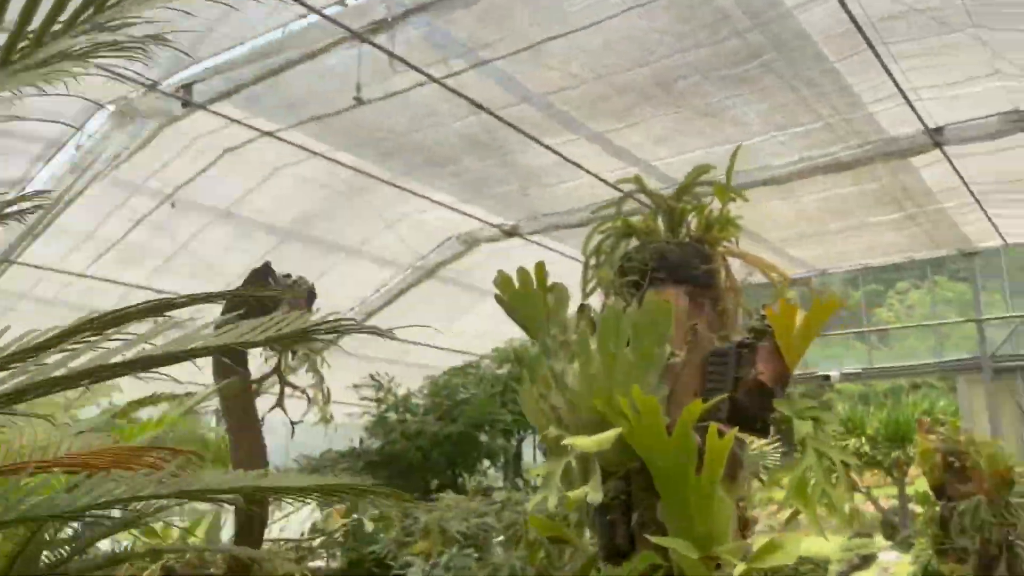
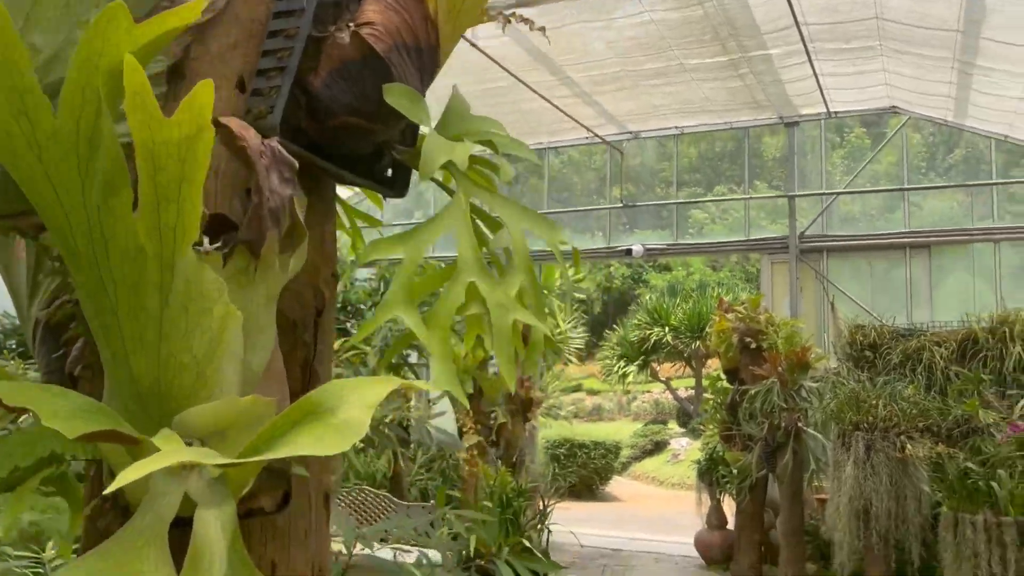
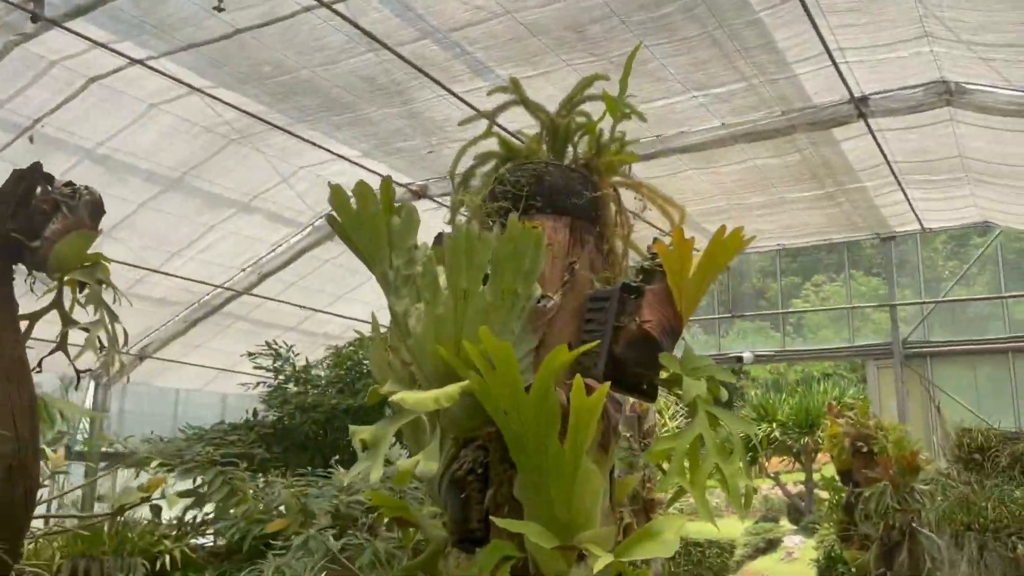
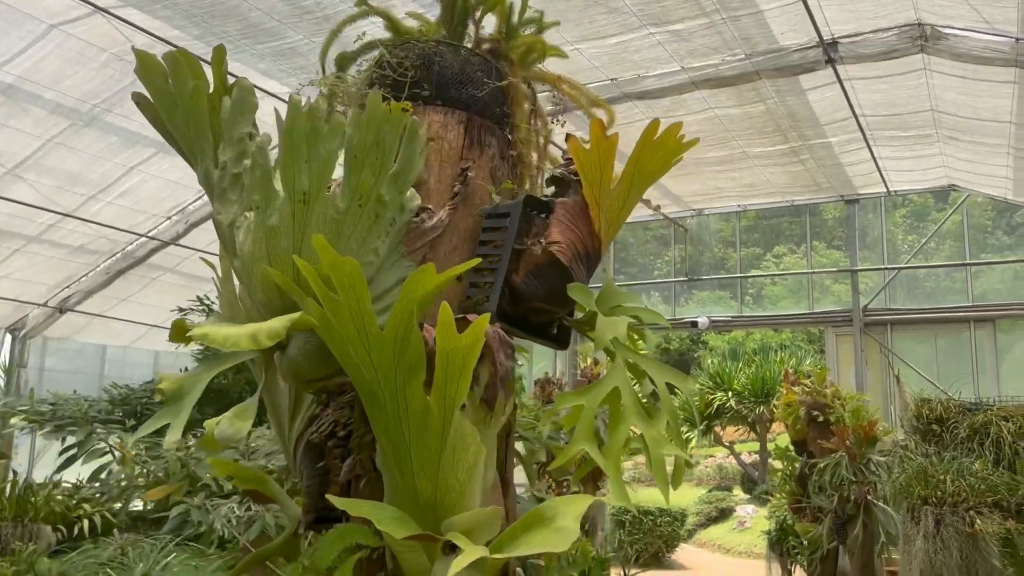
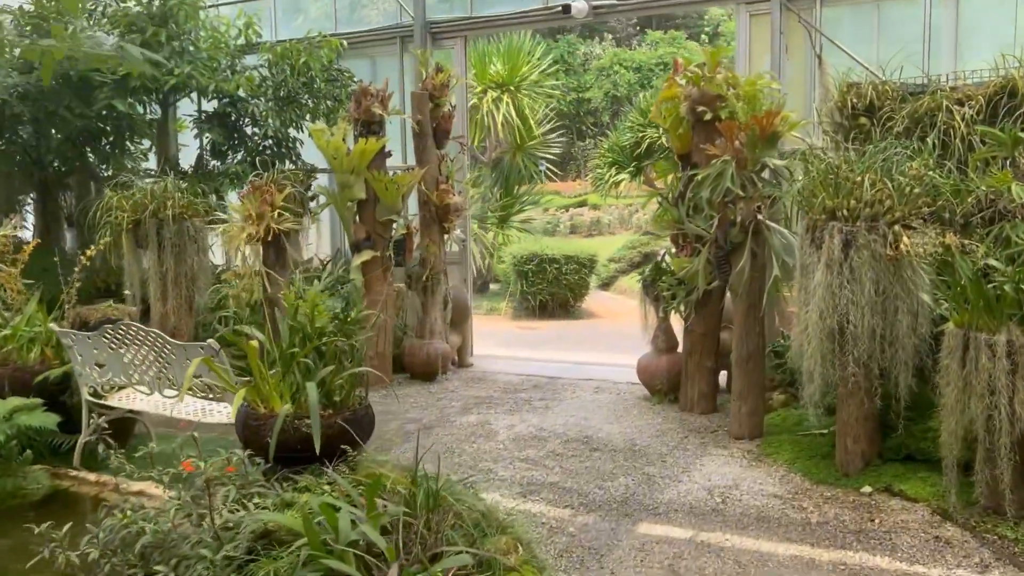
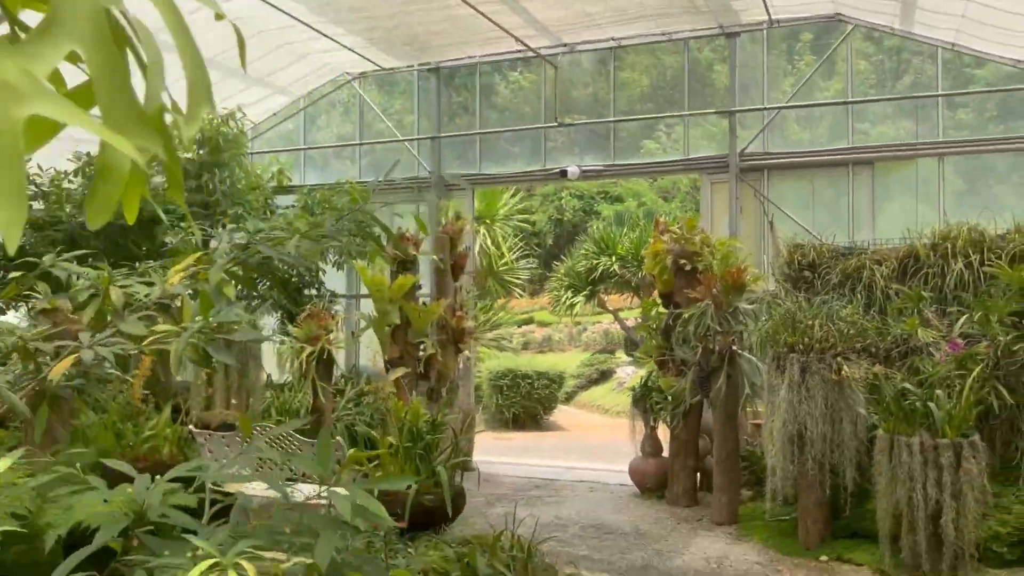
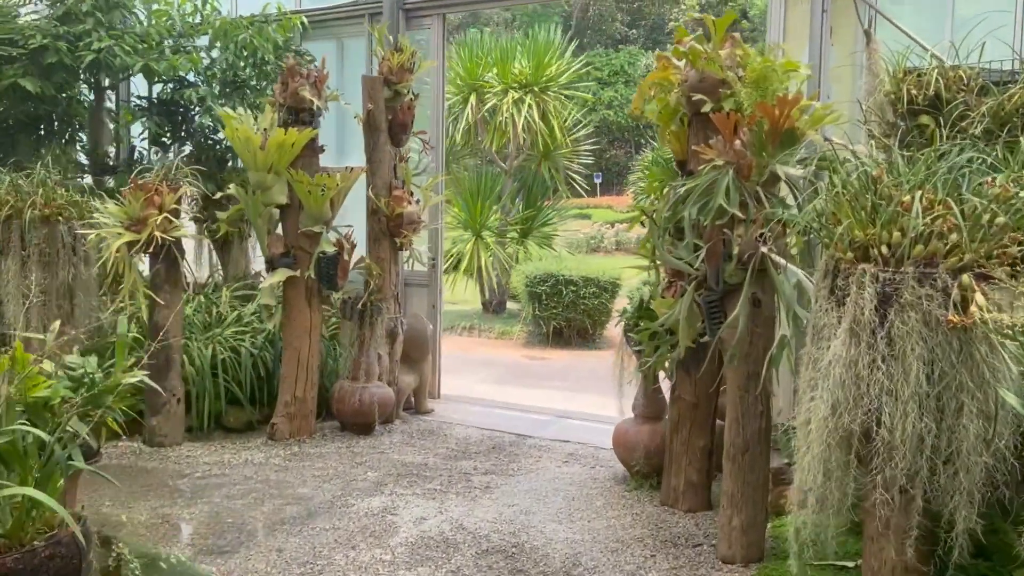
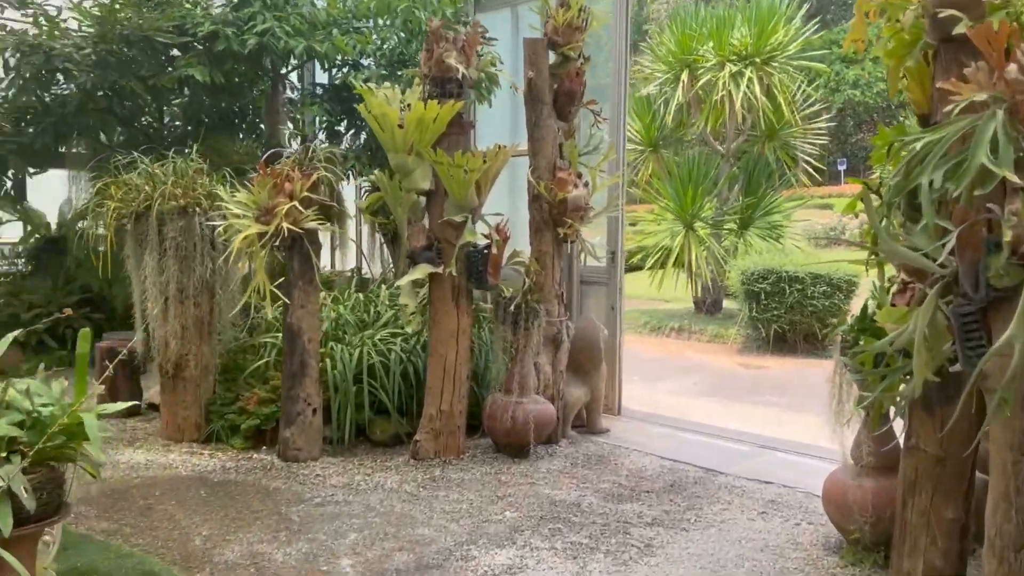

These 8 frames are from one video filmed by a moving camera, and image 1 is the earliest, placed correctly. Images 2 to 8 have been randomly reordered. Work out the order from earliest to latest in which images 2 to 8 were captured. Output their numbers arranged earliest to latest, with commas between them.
3, 4, 2, 6, 5, 7, 8
